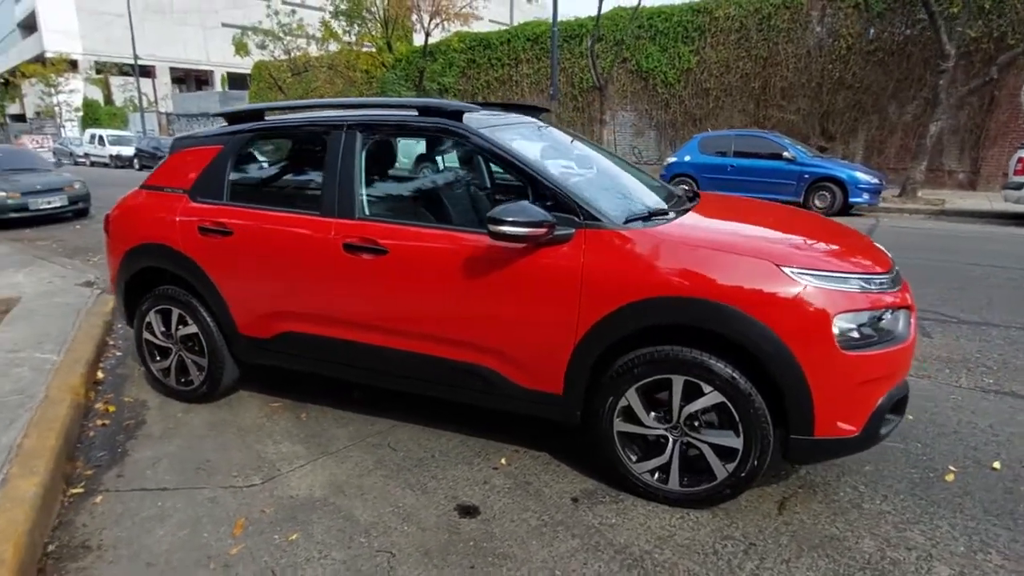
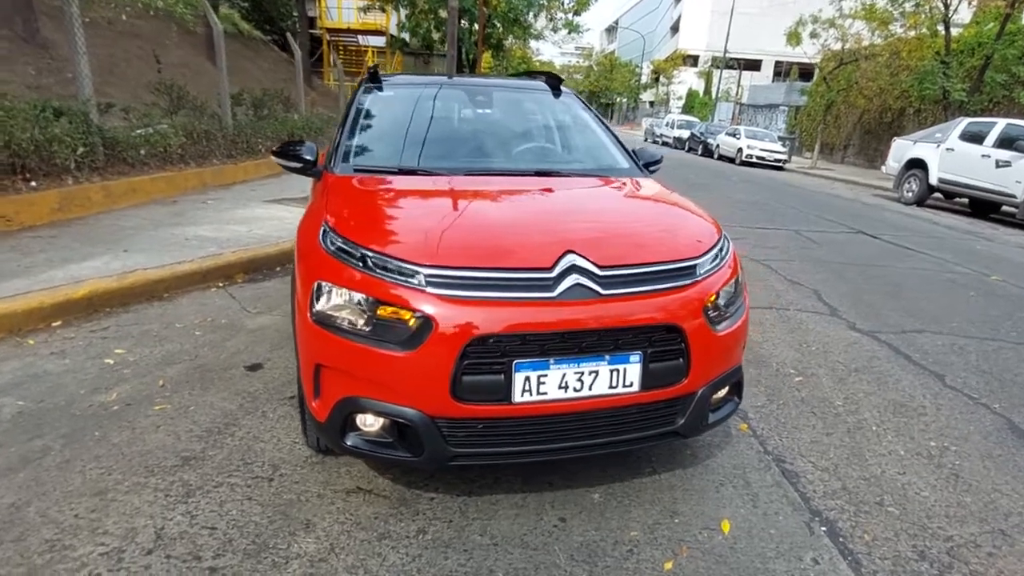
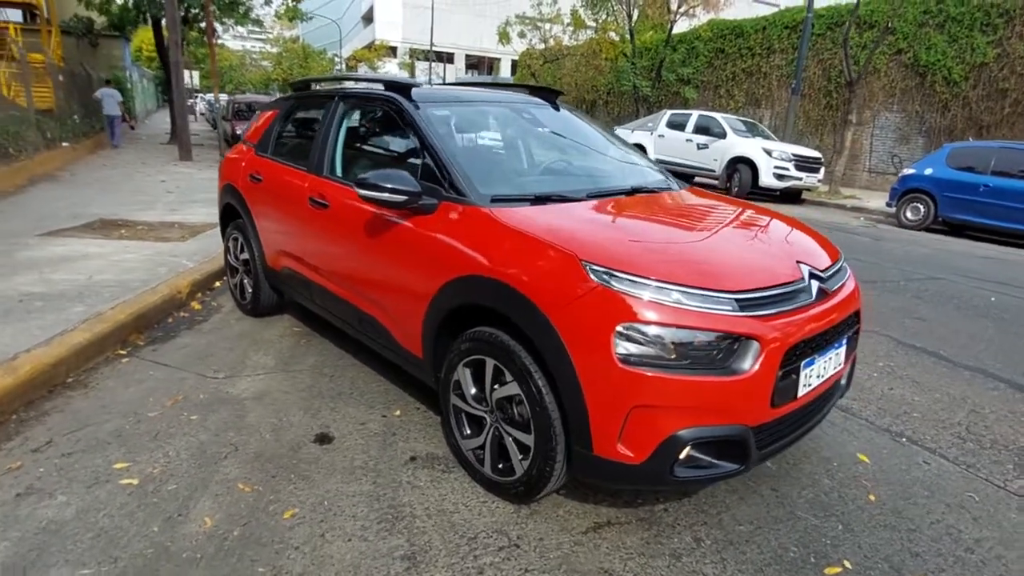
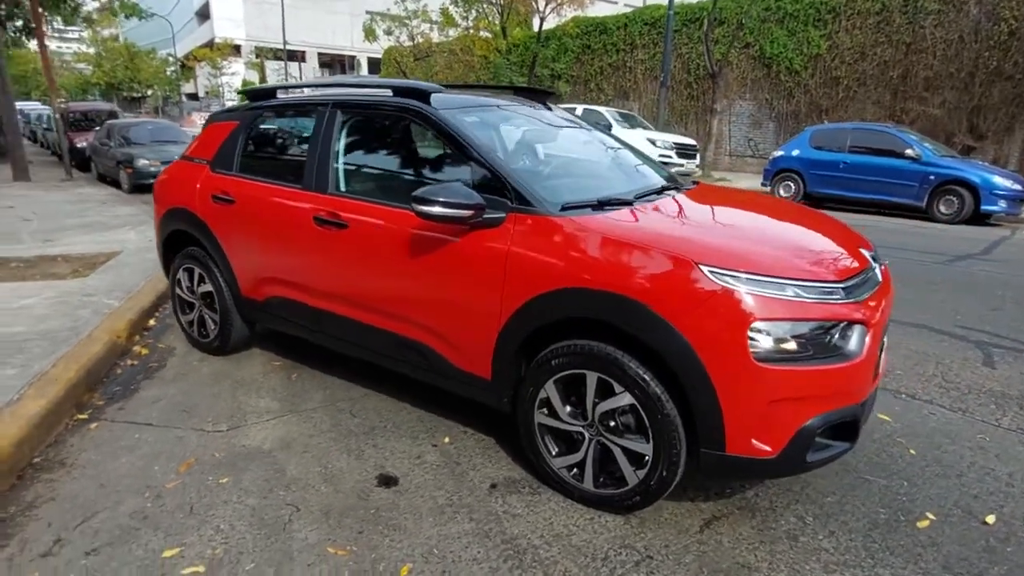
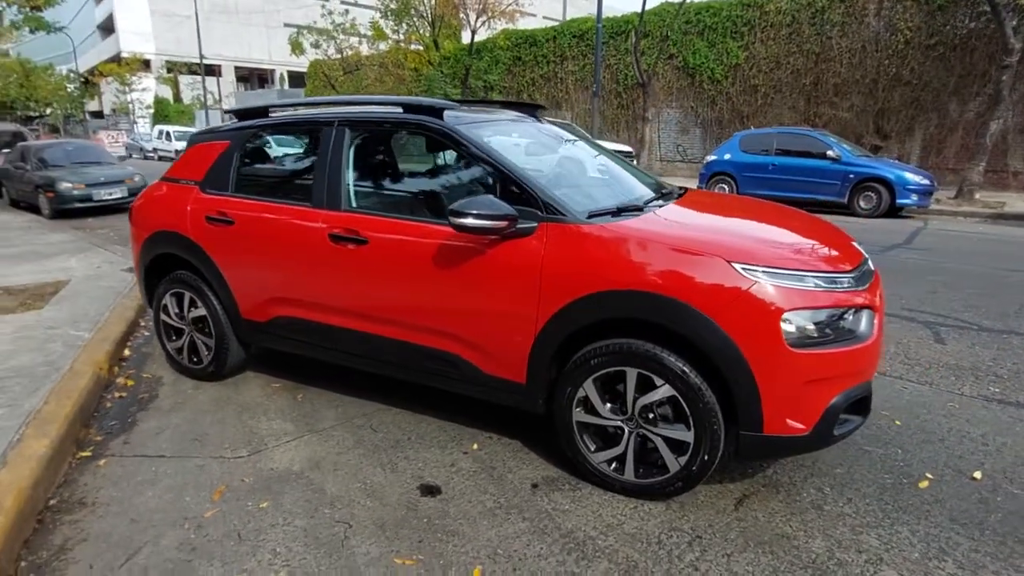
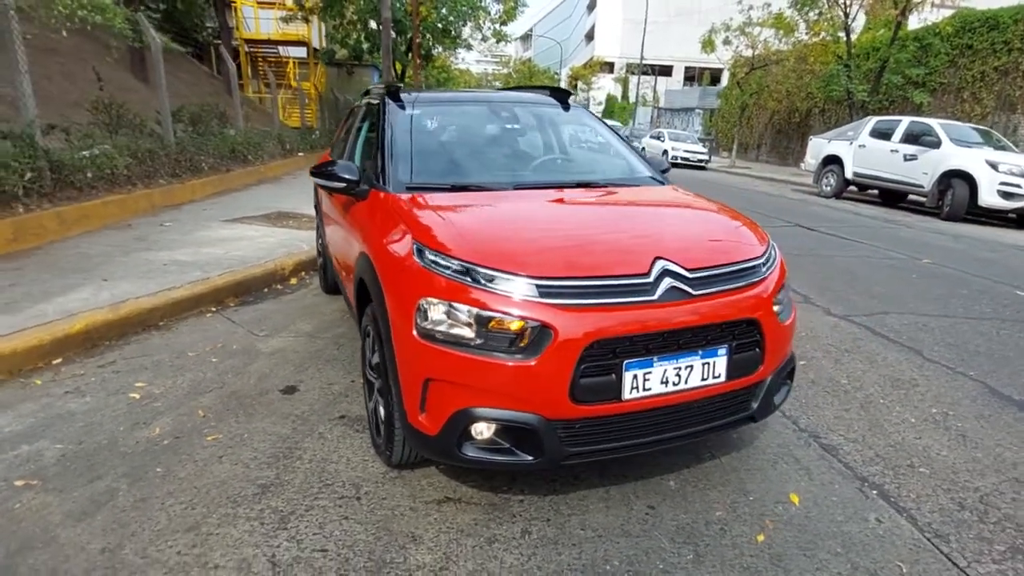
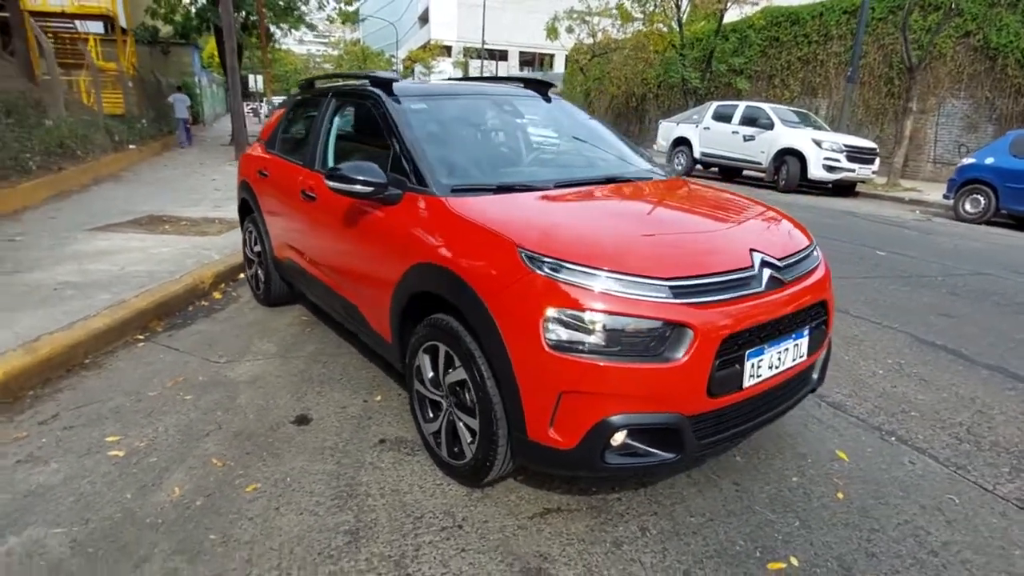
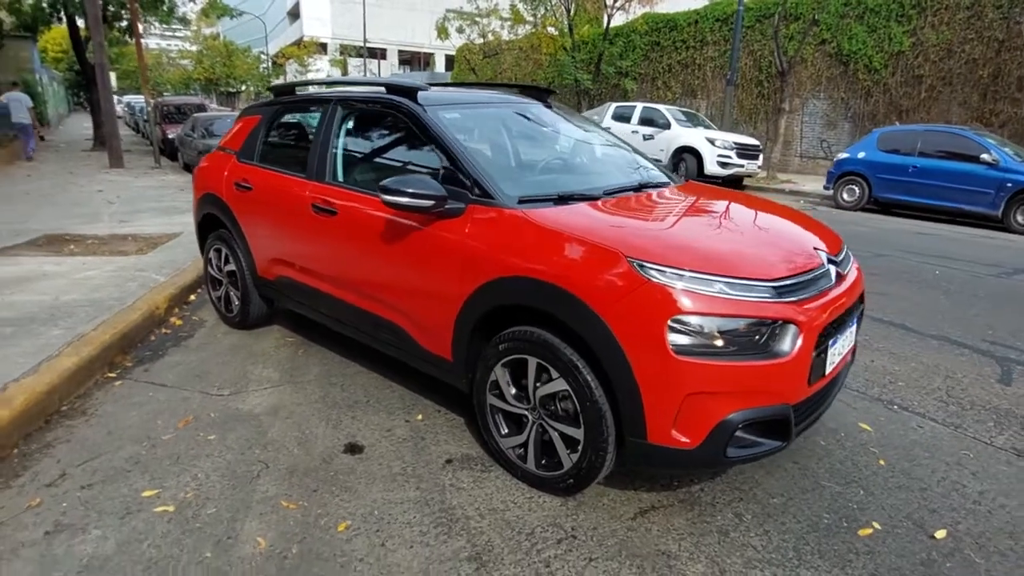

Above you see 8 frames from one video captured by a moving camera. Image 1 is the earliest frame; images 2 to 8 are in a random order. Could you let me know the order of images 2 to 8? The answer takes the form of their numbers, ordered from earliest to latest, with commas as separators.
5, 4, 8, 3, 7, 6, 2
